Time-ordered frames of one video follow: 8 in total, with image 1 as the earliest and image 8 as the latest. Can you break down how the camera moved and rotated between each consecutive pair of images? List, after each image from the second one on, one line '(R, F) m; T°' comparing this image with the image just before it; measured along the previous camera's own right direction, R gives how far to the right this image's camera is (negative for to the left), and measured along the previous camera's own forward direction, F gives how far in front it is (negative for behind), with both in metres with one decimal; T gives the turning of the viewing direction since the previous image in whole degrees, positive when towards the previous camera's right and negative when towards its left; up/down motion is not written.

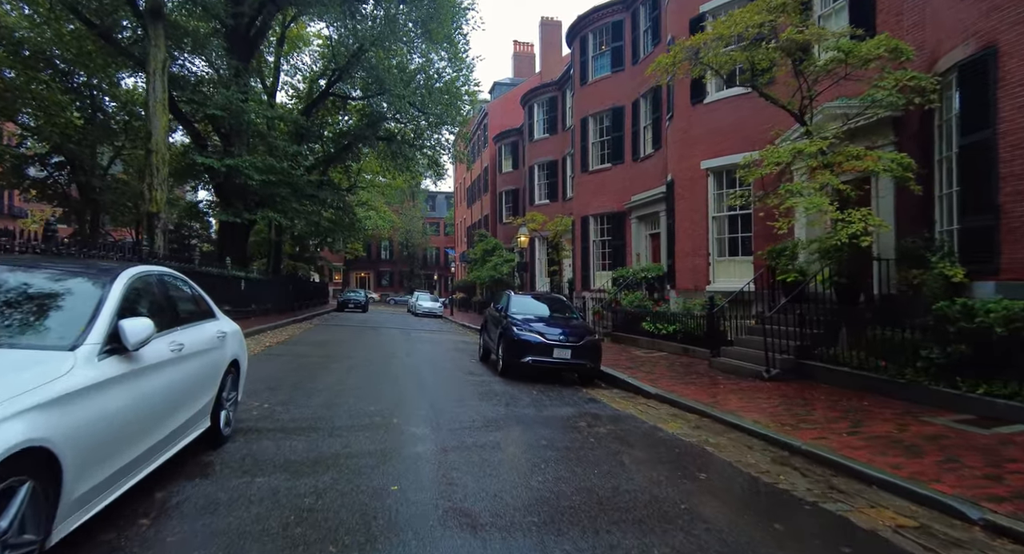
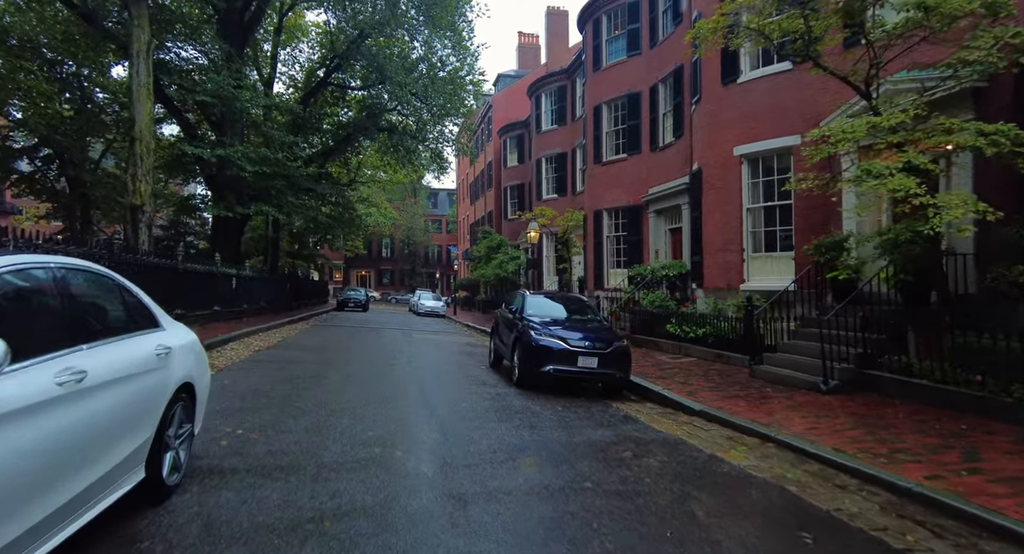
(-0.3, +1.2) m; 0°
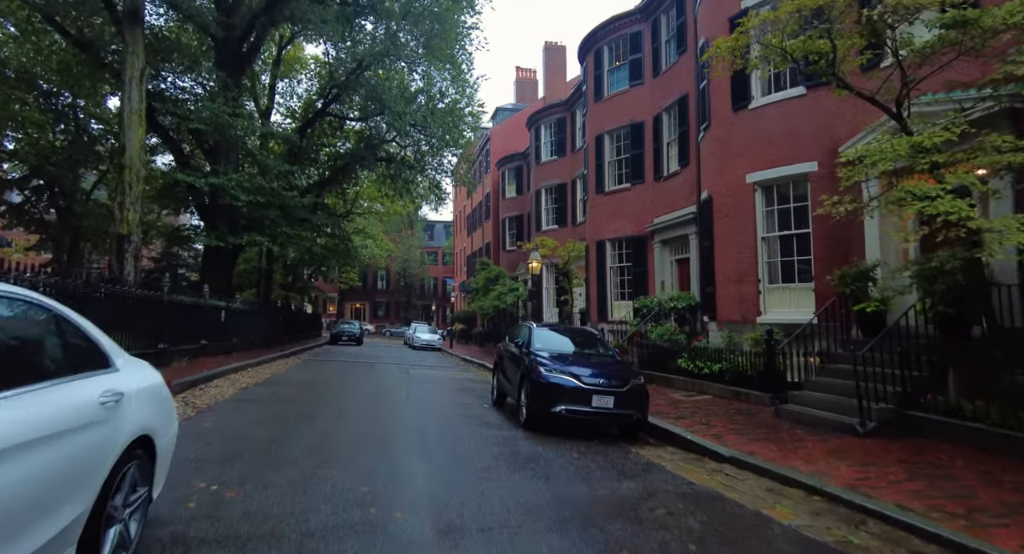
(-0.2, +0.6) m; +1°
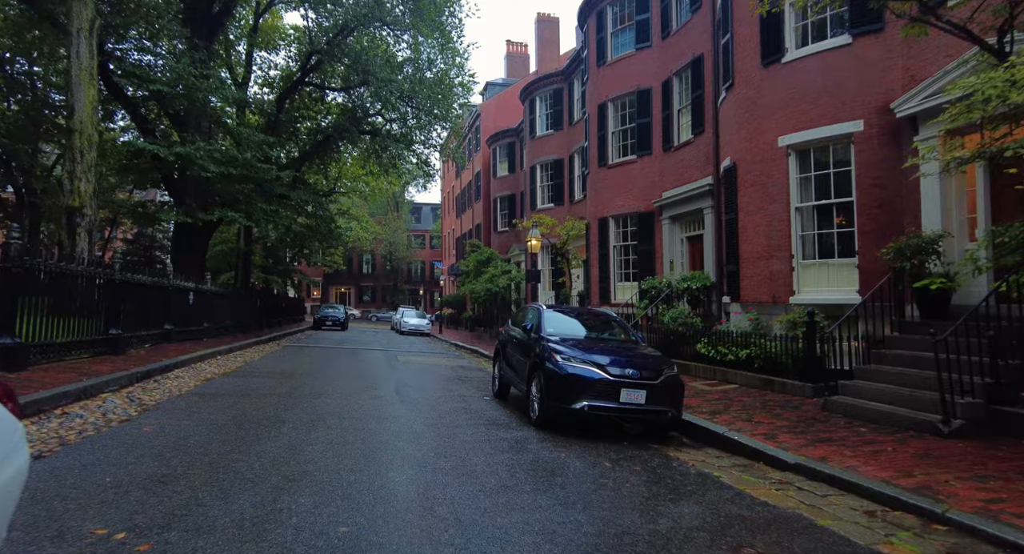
(-0.3, +1.4) m; +1°
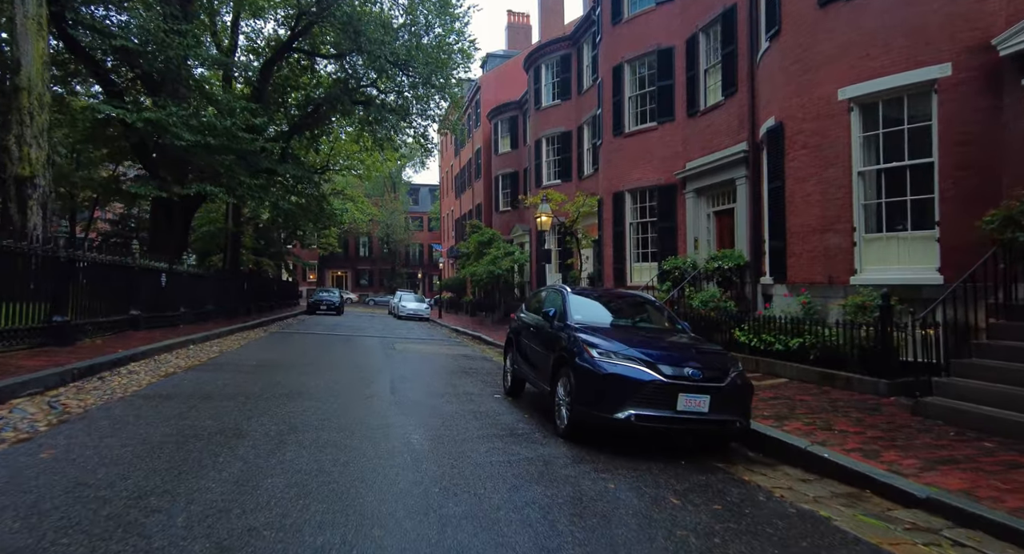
(-0.3, +1.5) m; 0°
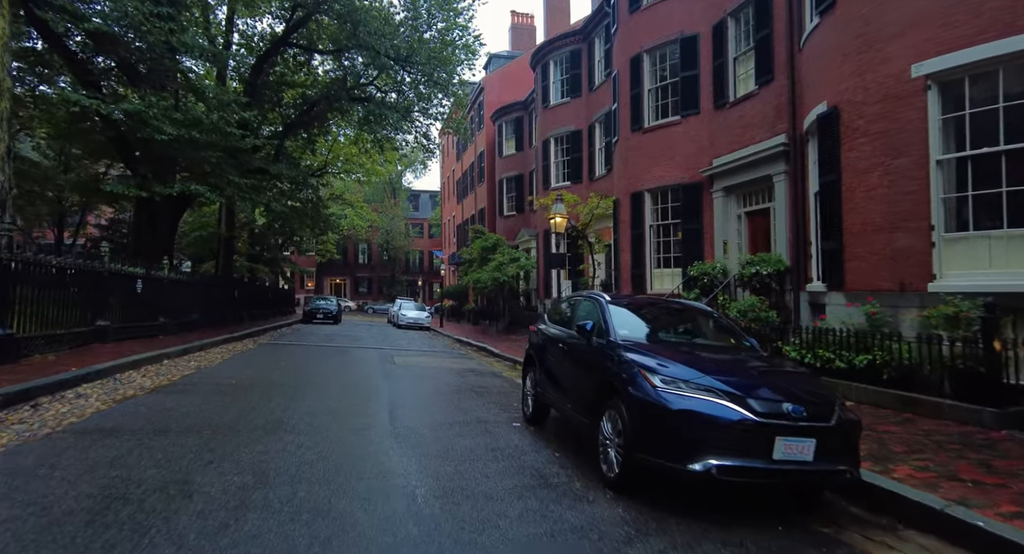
(-0.3, +1.3) m; 0°
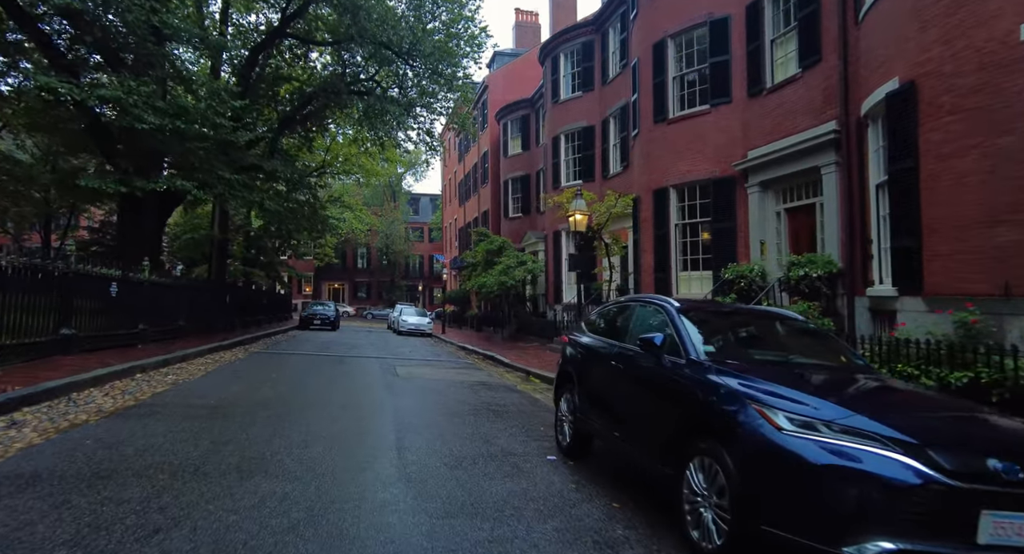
(-0.4, +1.2) m; 0°
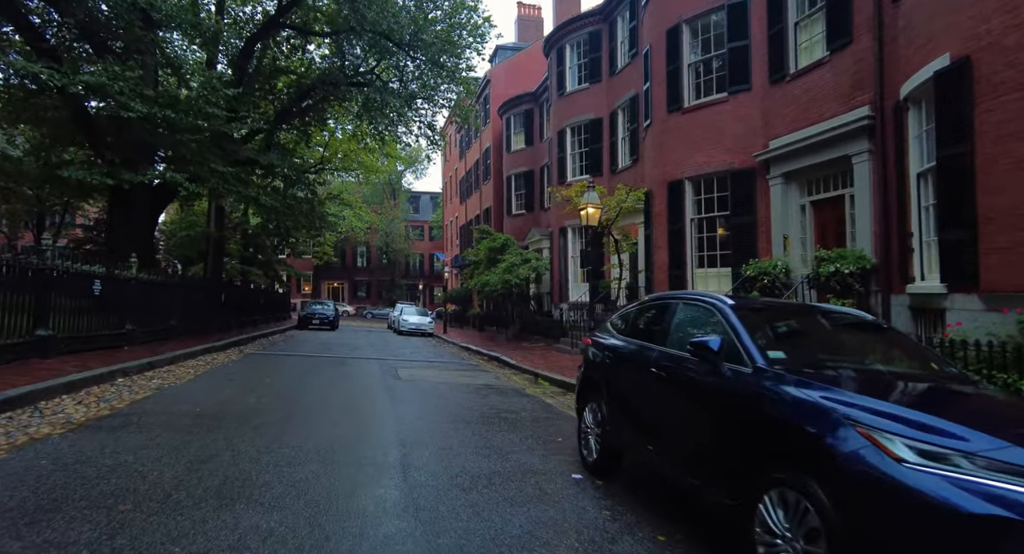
(-0.2, +0.7) m; 0°
